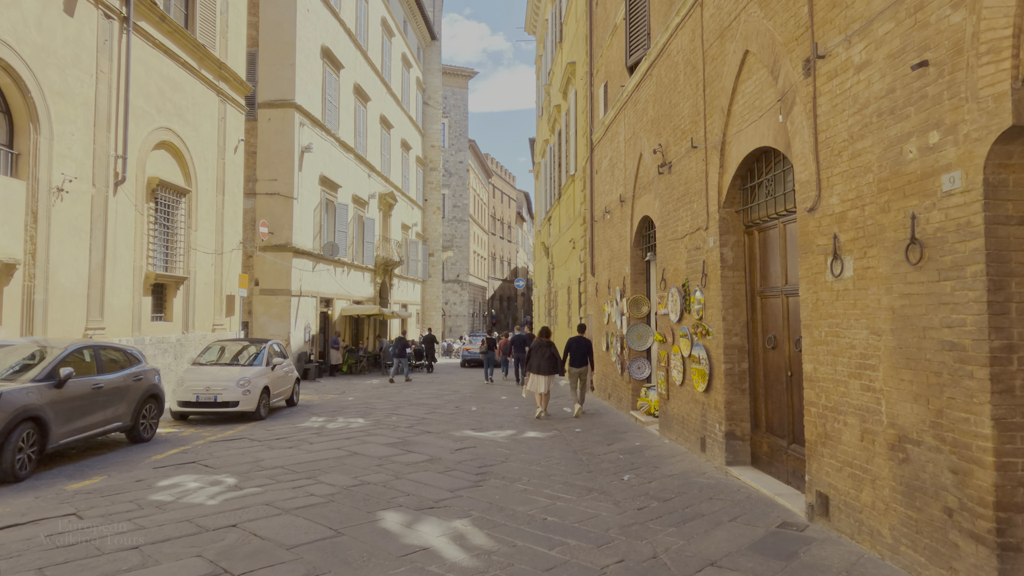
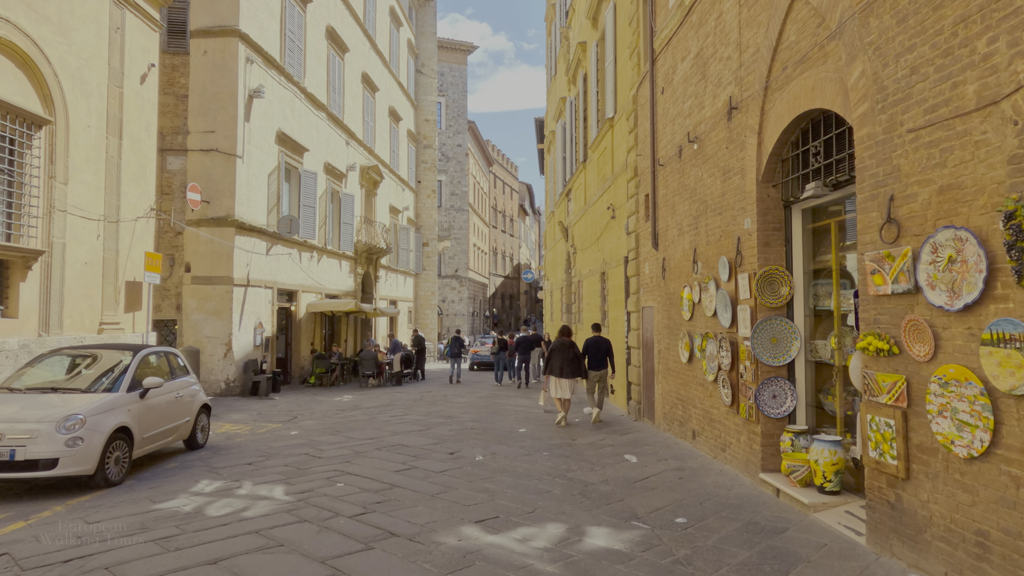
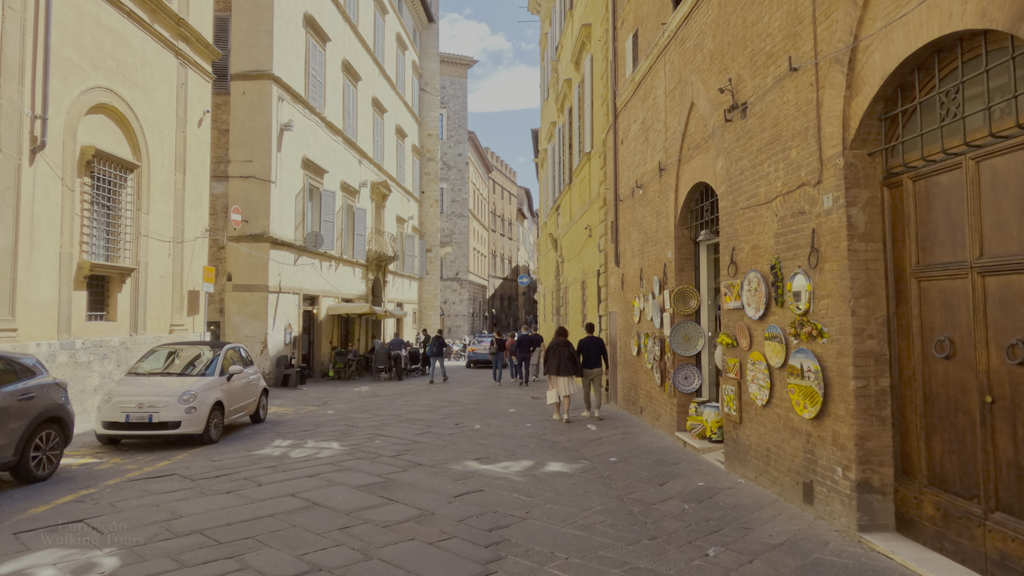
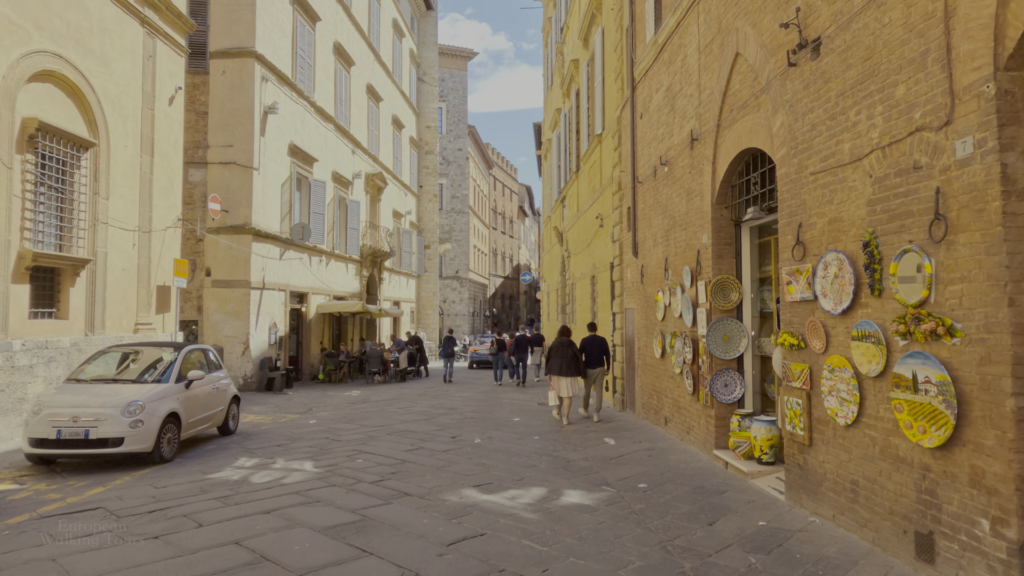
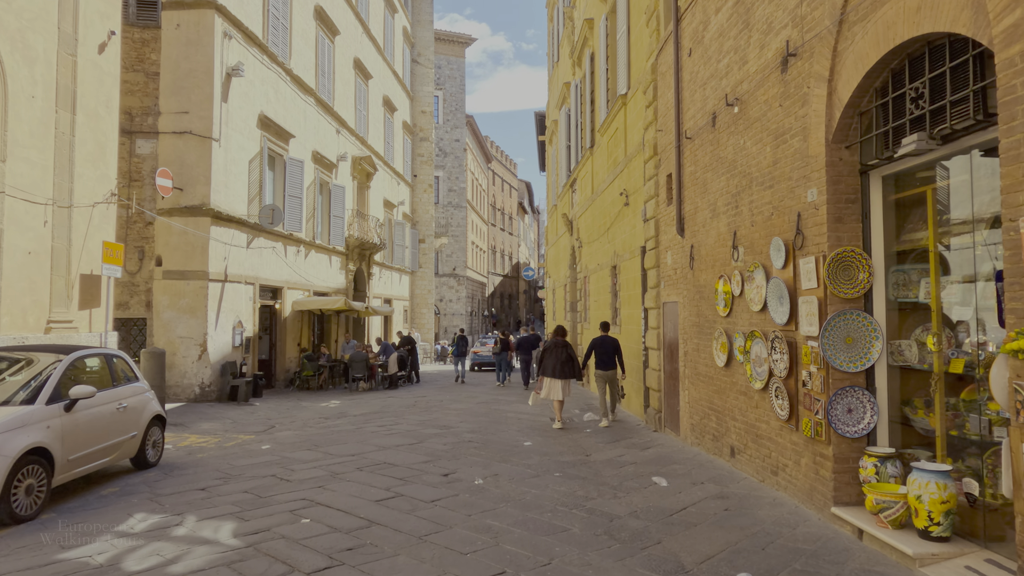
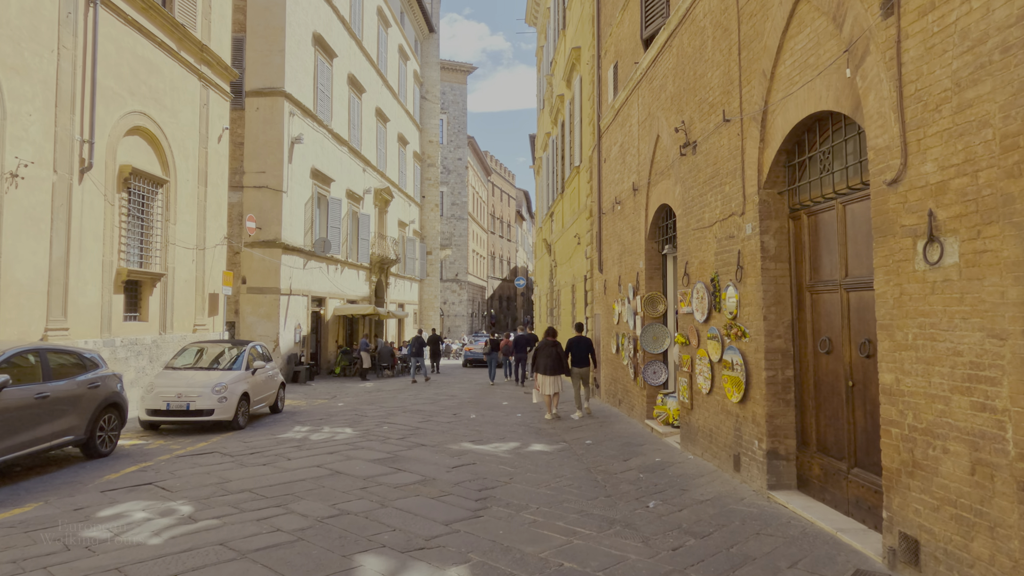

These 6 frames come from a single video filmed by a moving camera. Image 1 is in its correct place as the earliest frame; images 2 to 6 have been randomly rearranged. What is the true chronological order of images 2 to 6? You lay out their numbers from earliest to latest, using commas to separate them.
6, 3, 4, 2, 5
